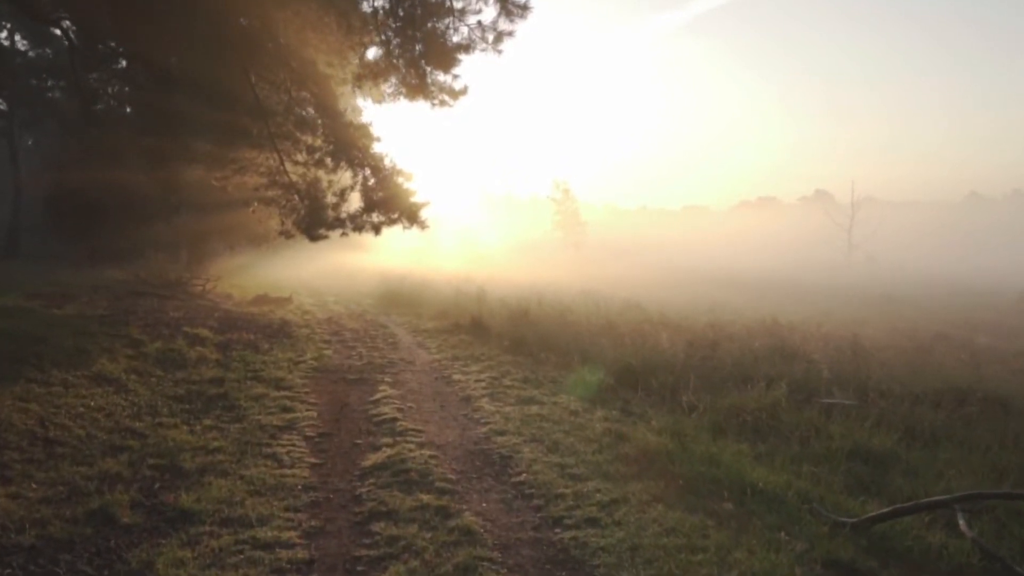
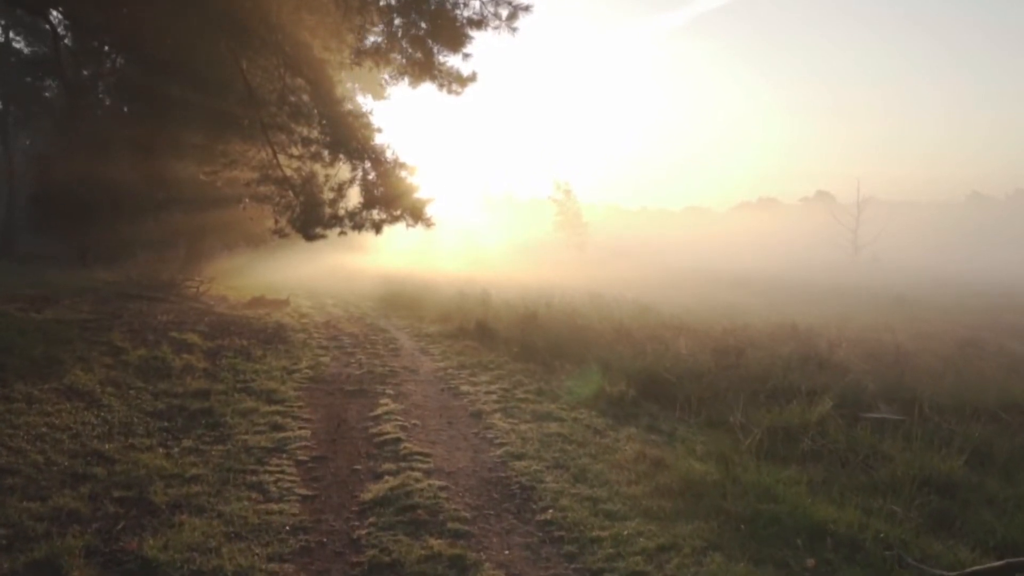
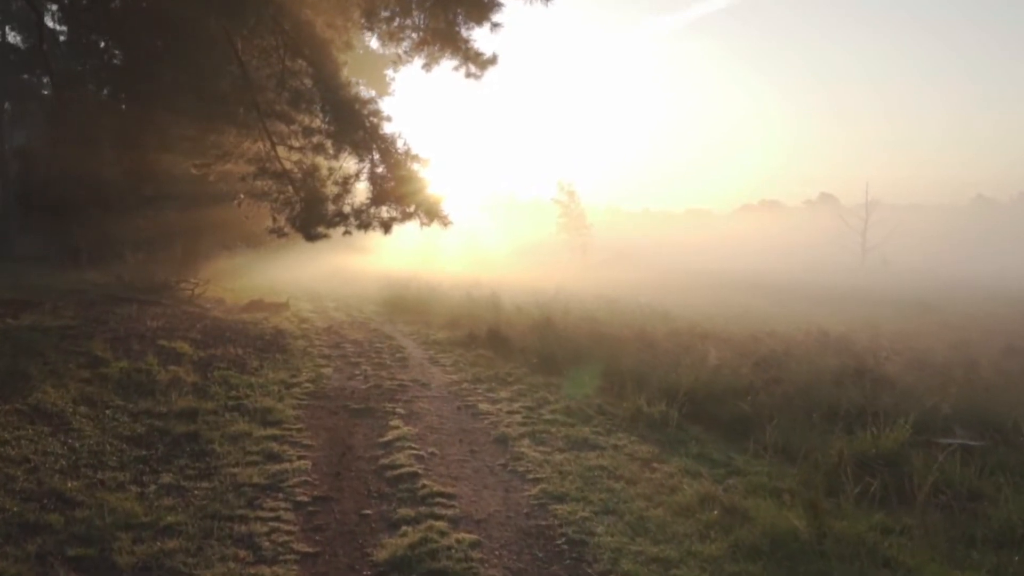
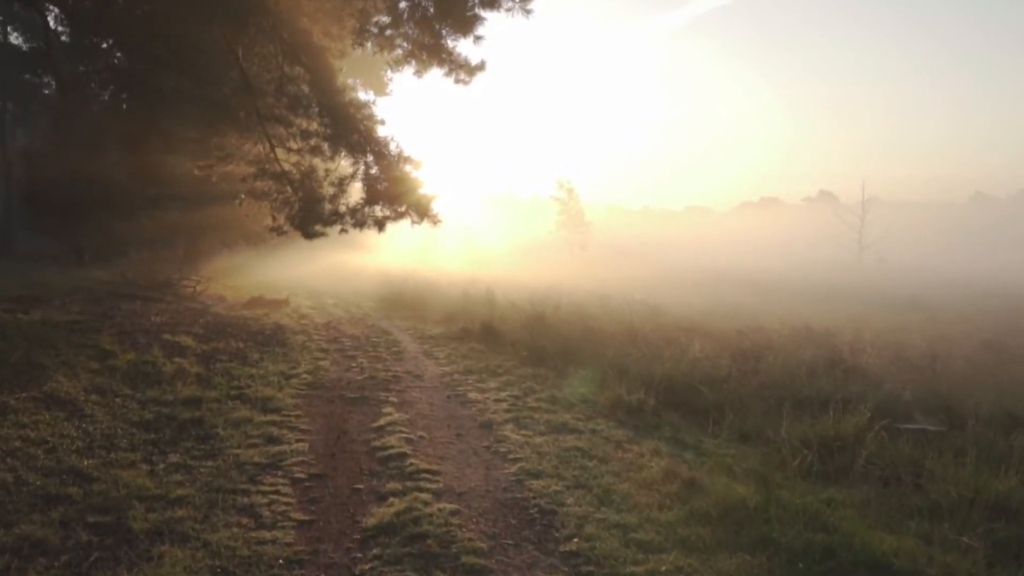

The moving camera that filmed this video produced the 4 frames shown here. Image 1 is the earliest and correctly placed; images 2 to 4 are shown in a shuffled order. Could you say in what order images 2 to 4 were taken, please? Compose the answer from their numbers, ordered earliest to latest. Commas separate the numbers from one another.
2, 4, 3
